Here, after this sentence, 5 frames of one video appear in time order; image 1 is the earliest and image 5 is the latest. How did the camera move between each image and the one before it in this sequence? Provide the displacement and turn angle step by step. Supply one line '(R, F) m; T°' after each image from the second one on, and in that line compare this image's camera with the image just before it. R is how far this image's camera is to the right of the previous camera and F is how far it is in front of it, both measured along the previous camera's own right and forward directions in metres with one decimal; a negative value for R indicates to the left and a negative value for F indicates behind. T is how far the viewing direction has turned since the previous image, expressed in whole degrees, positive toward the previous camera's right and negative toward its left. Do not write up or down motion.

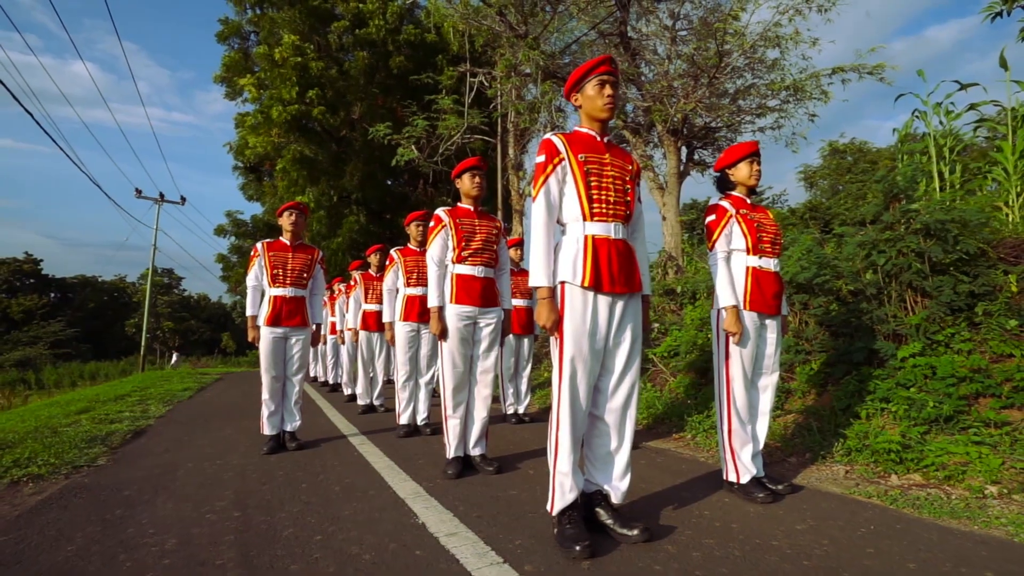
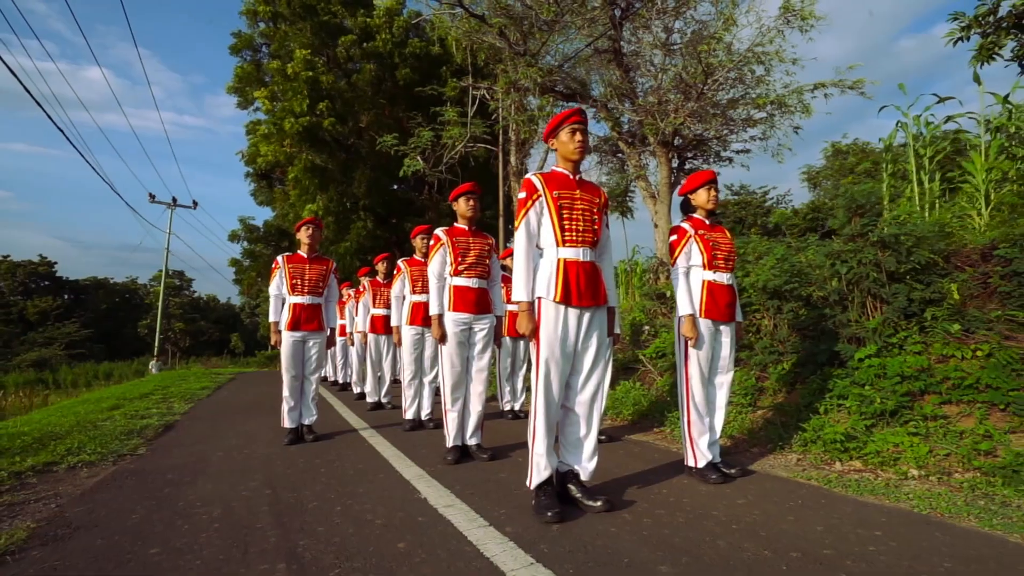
(+0.1, -0.6) m; -1°
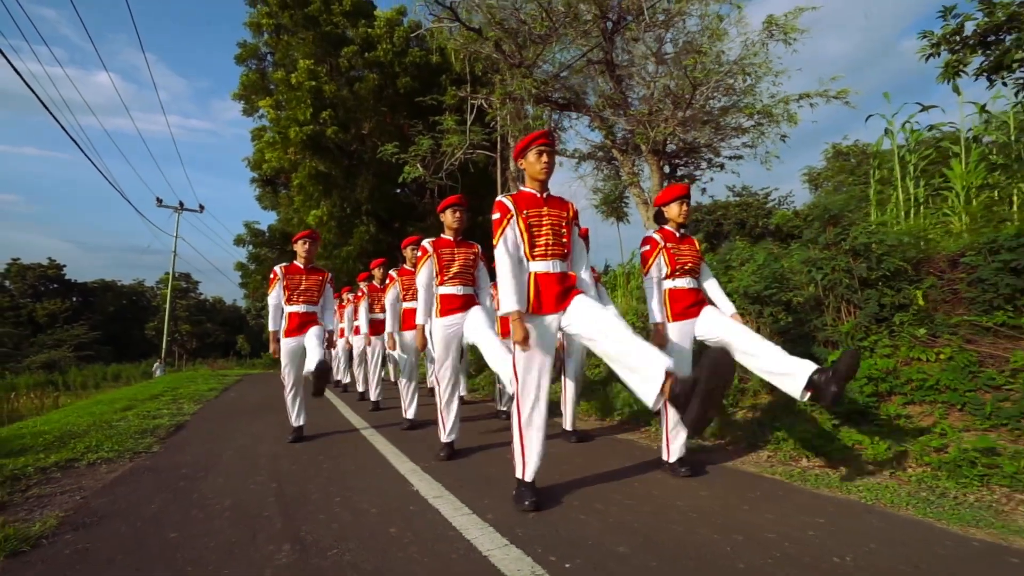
(+0.2, -0.3) m; 0°
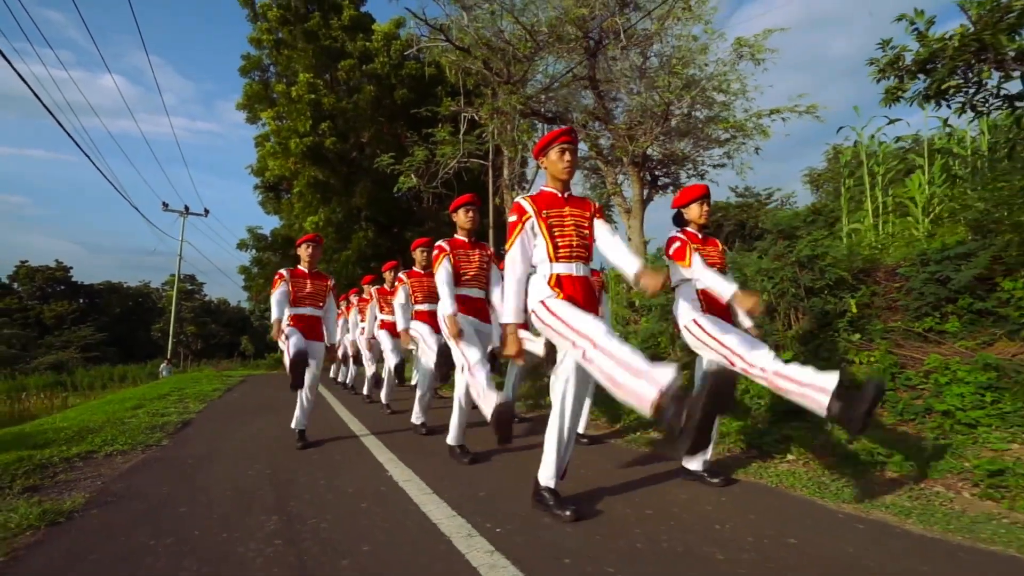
(+0.4, -0.6) m; 0°
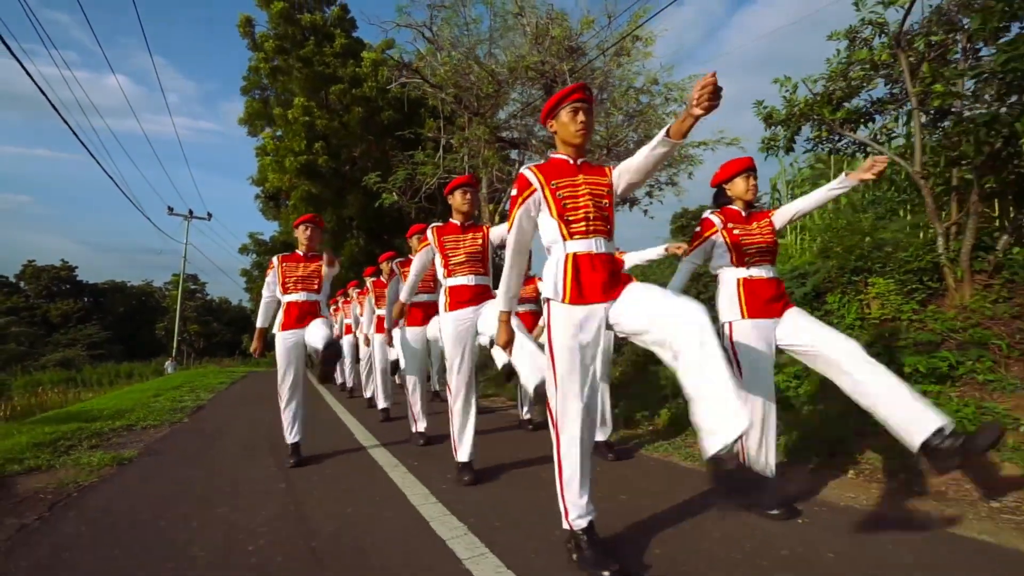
(+0.8, -1.7) m; 0°
